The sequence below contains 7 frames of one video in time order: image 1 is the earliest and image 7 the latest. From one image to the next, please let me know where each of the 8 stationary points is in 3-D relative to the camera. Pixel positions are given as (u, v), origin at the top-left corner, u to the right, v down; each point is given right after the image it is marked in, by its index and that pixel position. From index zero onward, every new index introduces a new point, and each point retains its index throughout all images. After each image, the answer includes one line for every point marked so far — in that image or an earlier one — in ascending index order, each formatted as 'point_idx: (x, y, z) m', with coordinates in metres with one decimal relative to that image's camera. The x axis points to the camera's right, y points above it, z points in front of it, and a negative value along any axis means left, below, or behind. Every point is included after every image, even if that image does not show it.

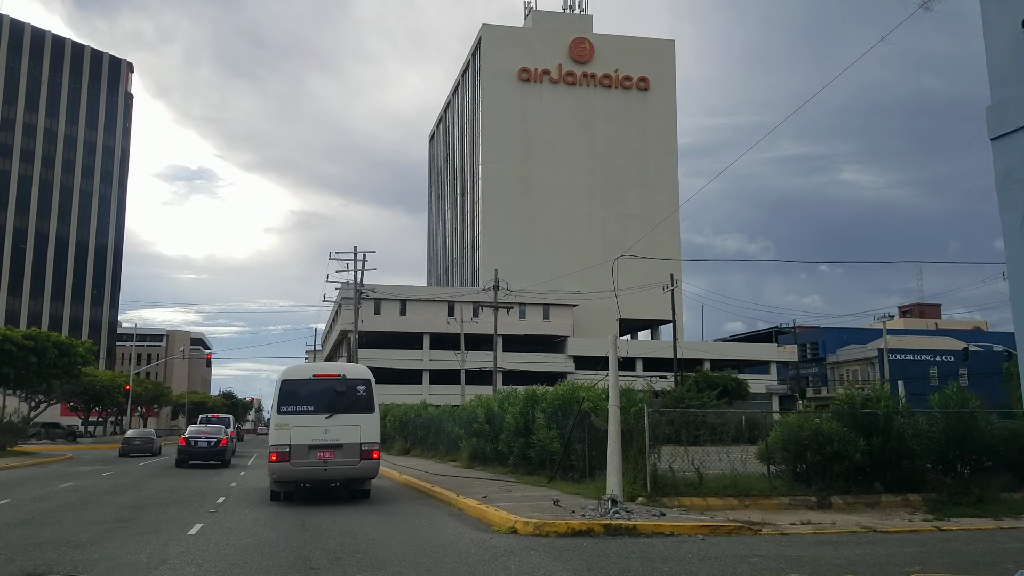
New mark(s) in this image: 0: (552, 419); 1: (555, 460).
0: (+0.7, -2.4, +17.4) m
1: (+0.8, -3.1, +17.3) m
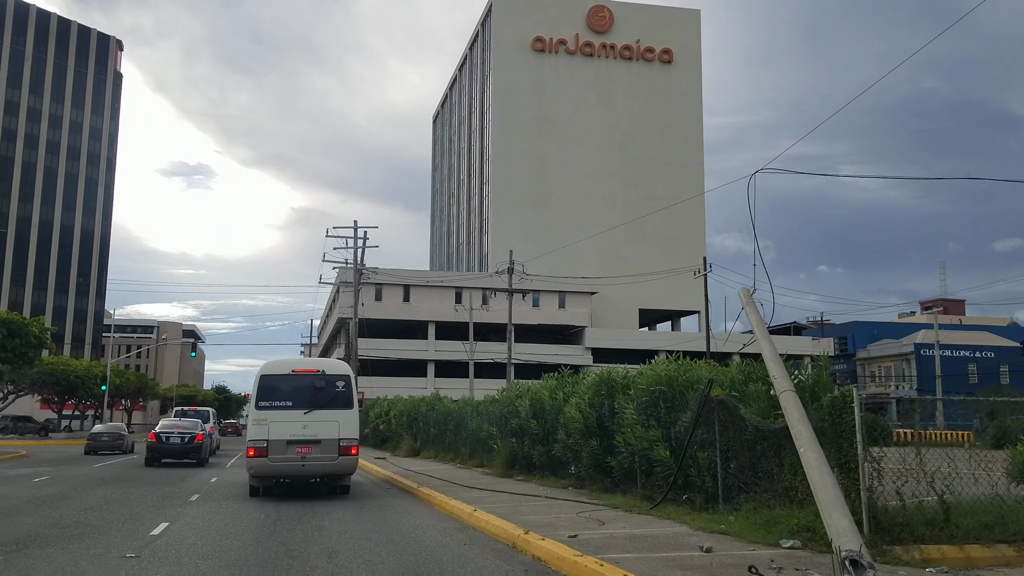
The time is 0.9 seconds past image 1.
0: (+1.7, -1.5, +11.8) m
1: (+1.8, -2.3, +11.7) m
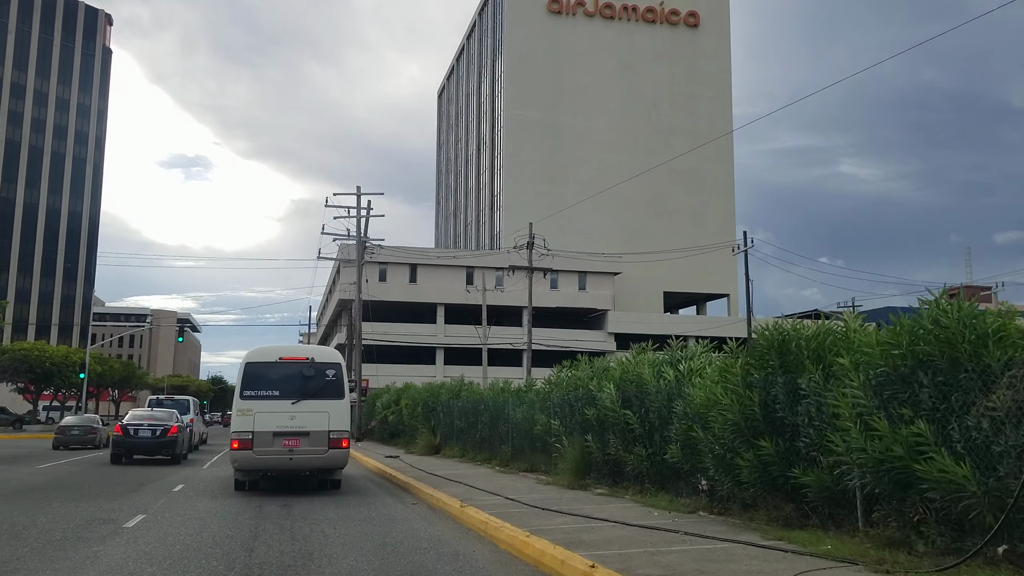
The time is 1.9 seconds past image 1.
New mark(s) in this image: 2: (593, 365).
0: (+2.7, -0.7, +6.7) m
1: (+2.8, -1.5, +6.6) m
2: (+1.1, -1.1, +13.7) m
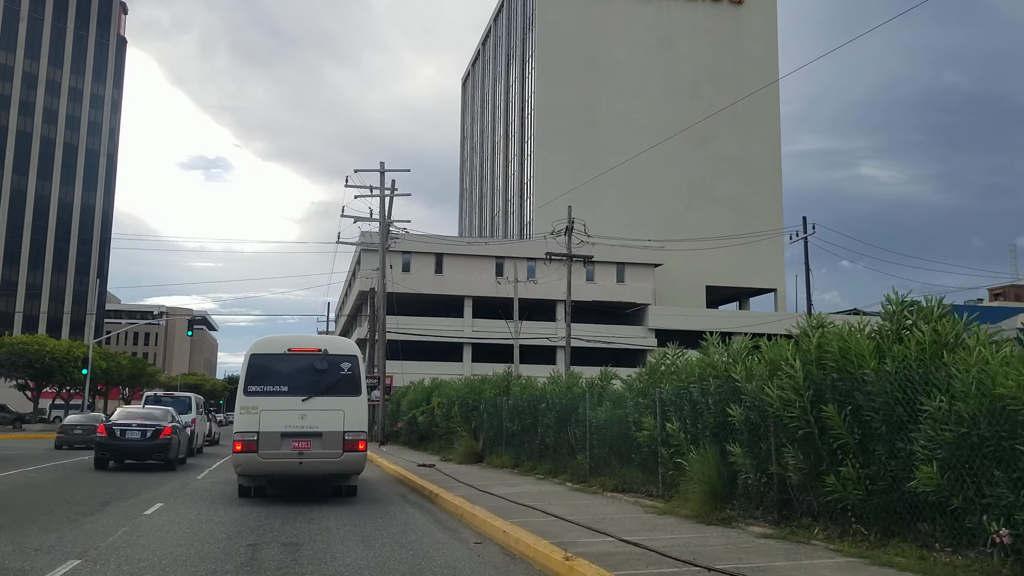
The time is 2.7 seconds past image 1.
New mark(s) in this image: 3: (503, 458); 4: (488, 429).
0: (+3.6, -0.2, +2.6) m
1: (+3.6, -0.9, +2.5) m
2: (+2.1, -0.6, +9.7) m
3: (-0.2, -3.1, +17.5) m
4: (-0.5, -2.8, +19.1) m
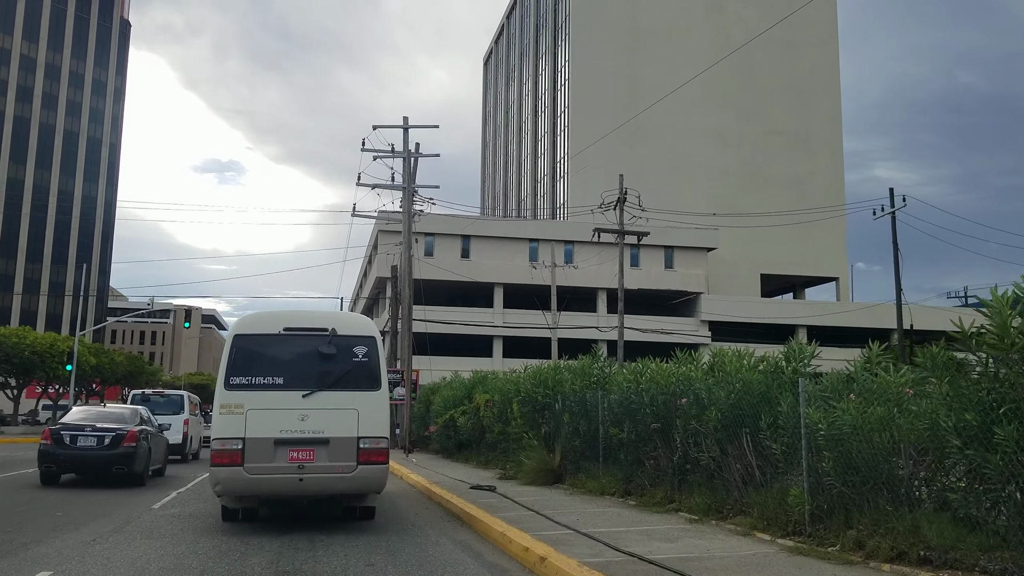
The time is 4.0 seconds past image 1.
0: (+4.7, +0.6, -3.2) m
1: (+4.8, -0.1, -3.3) m
2: (+3.3, +0.2, +3.9) m
3: (+1.1, -2.4, +11.8) m
4: (+0.8, -2.1, +13.4) m
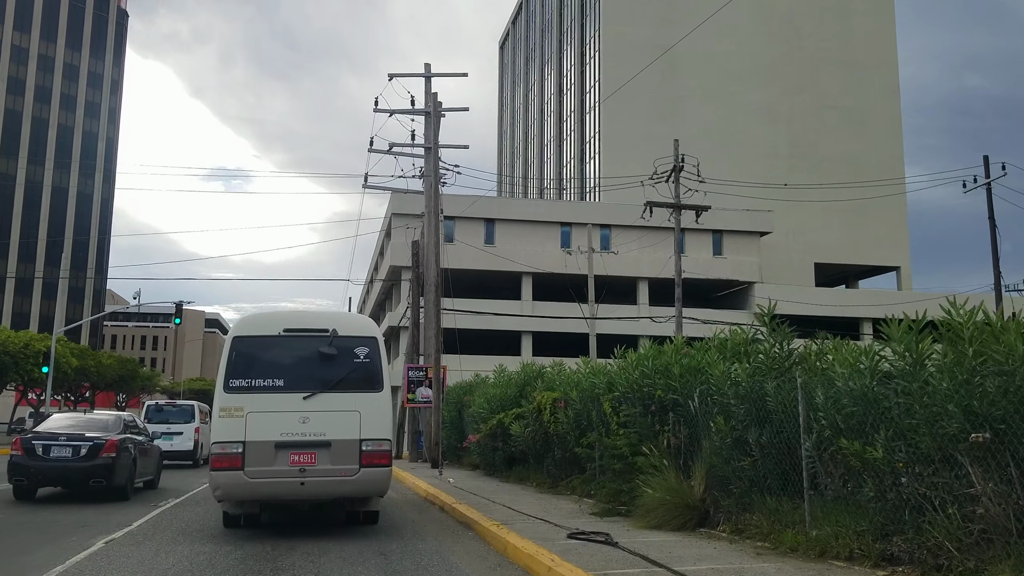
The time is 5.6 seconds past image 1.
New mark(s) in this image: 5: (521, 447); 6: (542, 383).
0: (+5.7, +1.4, -8.3) m
1: (+5.7, +0.6, -8.4) m
2: (+4.3, +0.9, -1.2) m
3: (+2.2, -1.7, +6.7) m
4: (+1.9, -1.5, +8.3) m
5: (+0.1, -2.5, +15.3) m
6: (+0.3, -1.5, +15.6) m
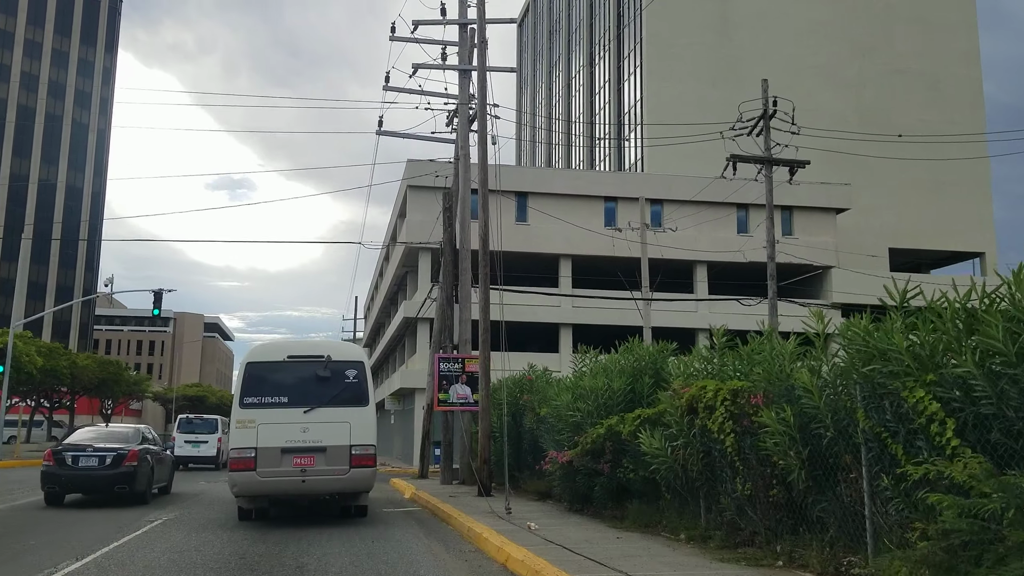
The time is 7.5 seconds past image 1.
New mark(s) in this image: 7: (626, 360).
0: (+6.7, +2.3, -14.3) m
1: (+6.8, +1.6, -14.4) m
2: (+5.4, +1.8, -7.2) m
3: (+3.3, -0.9, +0.7) m
4: (+3.1, -0.6, +2.3) m
5: (+1.3, -1.8, +9.3) m
6: (+1.5, -0.8, +9.7) m
7: (+1.2, -0.8, +11.0) m
